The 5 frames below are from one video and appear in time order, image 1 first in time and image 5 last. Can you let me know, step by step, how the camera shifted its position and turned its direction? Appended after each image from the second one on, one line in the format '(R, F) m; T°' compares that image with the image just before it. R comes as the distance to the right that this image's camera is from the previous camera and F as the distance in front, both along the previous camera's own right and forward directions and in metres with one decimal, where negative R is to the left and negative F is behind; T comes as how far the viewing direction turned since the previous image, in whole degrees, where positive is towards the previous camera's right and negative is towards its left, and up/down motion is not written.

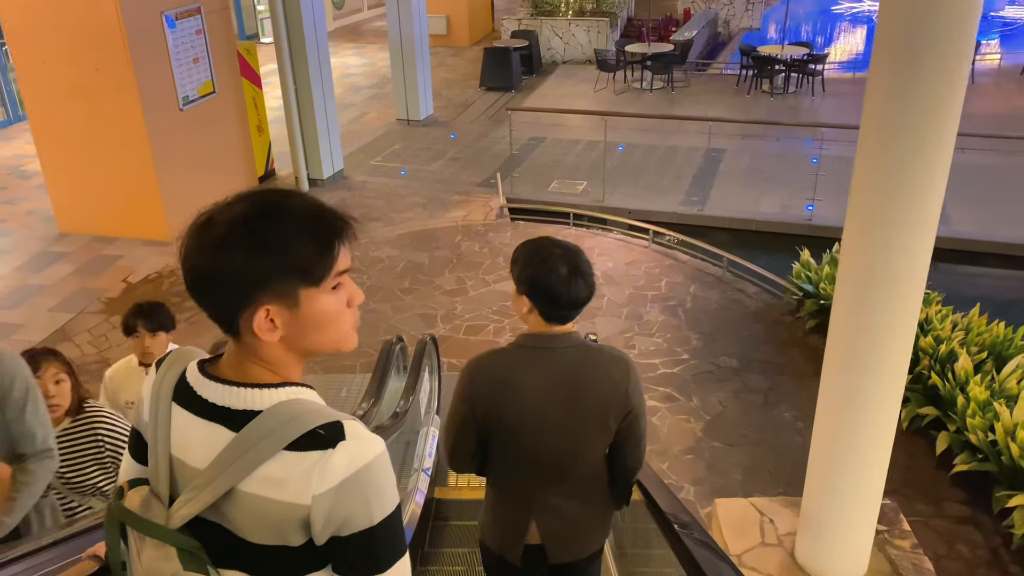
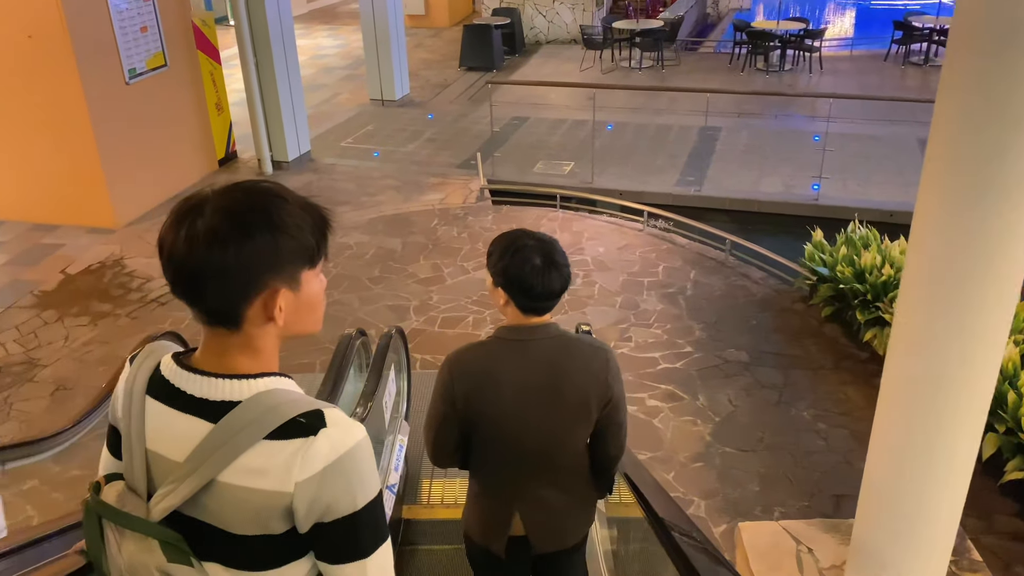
(0.0, +0.8) m; +1°
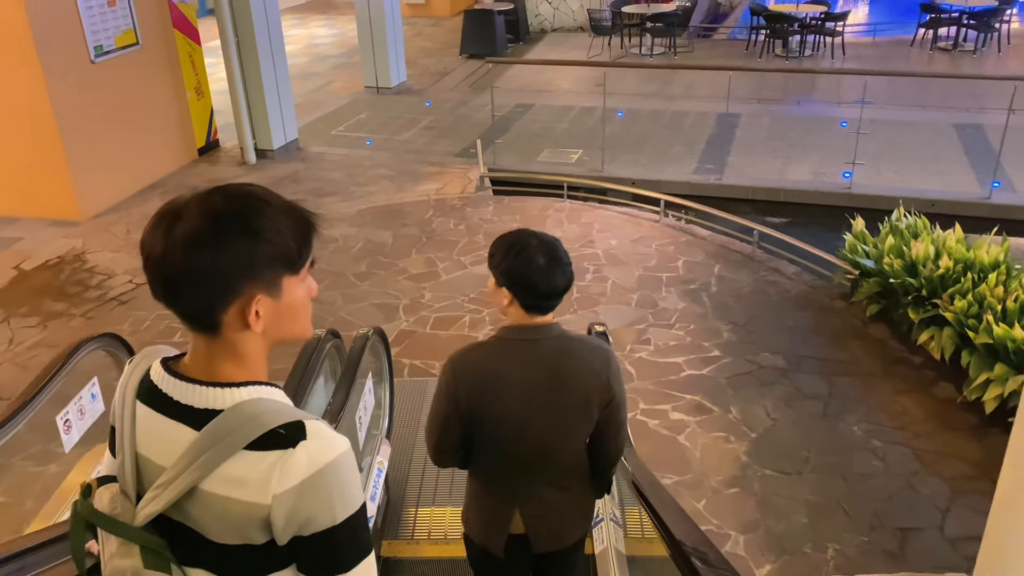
(0.0, +0.8) m; 0°
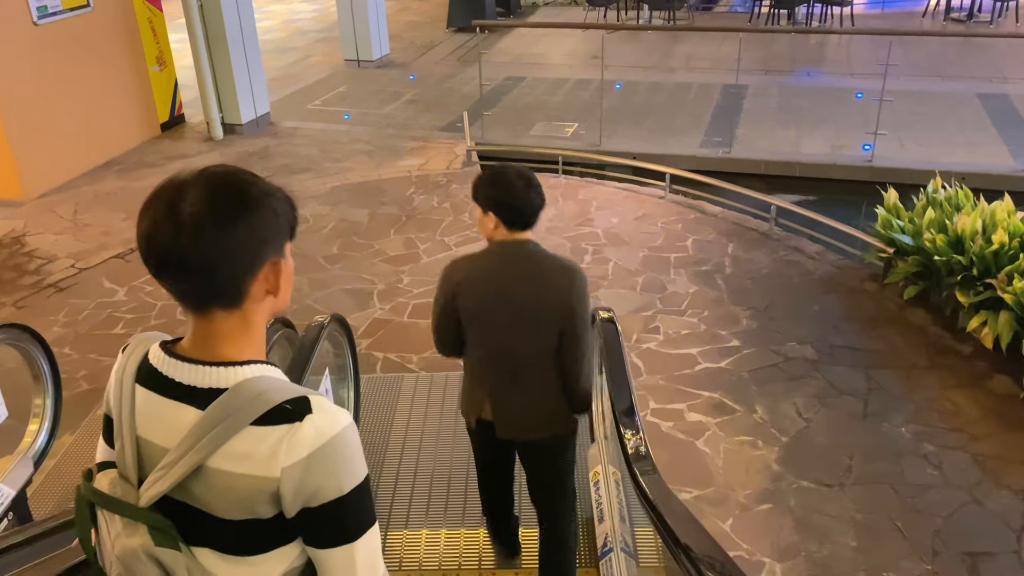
(0.0, +0.7) m; 0°
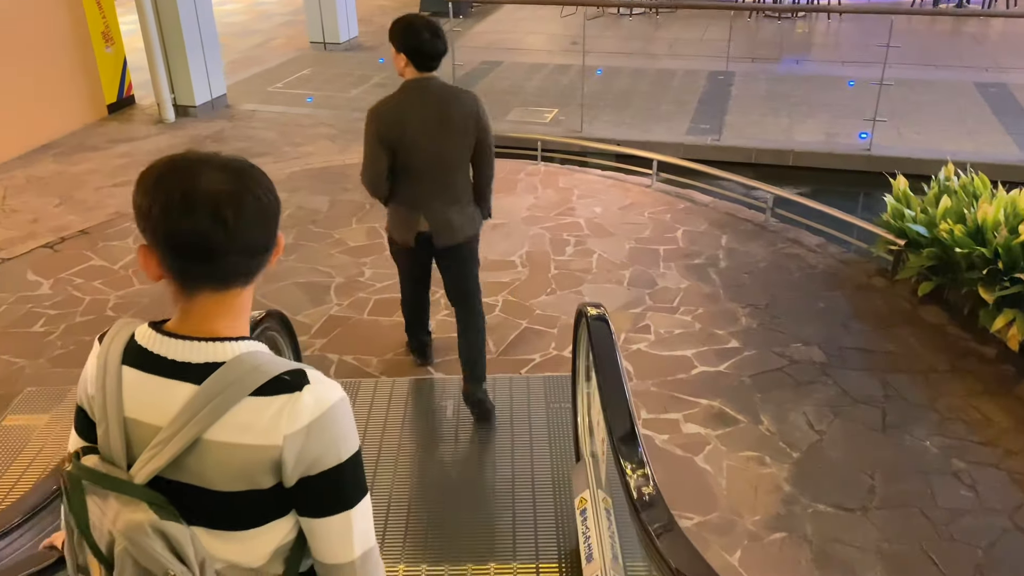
(0.0, +0.6) m; +2°
